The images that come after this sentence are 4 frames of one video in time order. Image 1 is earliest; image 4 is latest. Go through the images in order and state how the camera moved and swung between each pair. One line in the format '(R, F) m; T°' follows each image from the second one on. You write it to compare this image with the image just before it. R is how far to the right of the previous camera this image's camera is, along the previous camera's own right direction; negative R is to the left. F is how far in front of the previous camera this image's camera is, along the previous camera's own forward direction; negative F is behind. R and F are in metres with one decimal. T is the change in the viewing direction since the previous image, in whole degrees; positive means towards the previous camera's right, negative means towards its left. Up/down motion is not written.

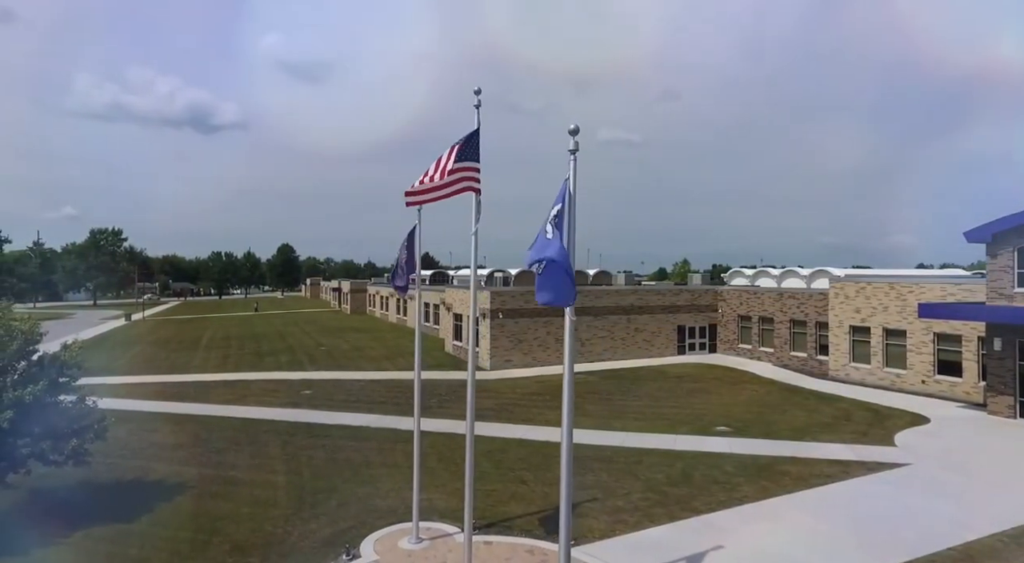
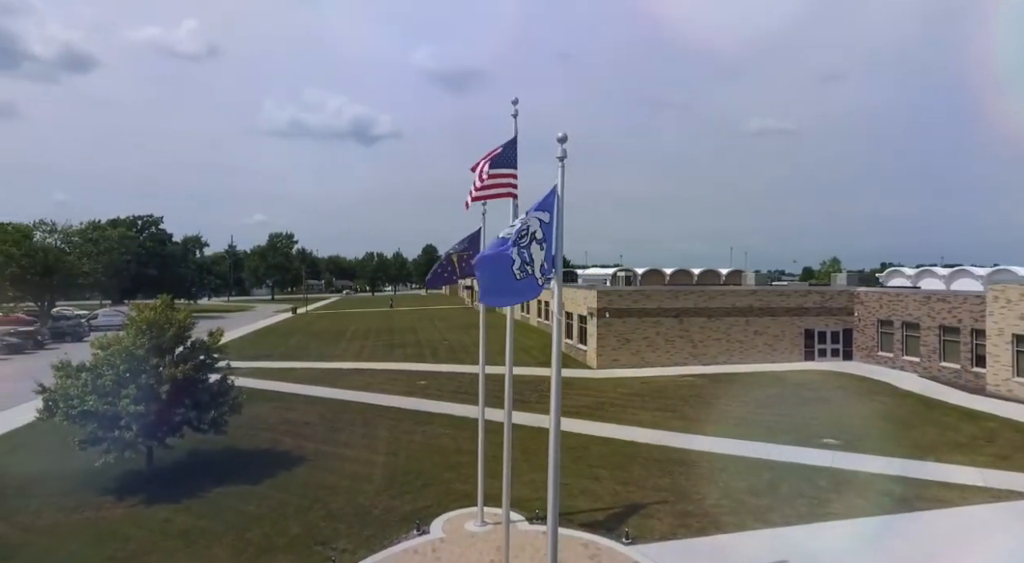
(+2.0, -0.3) m; -14°
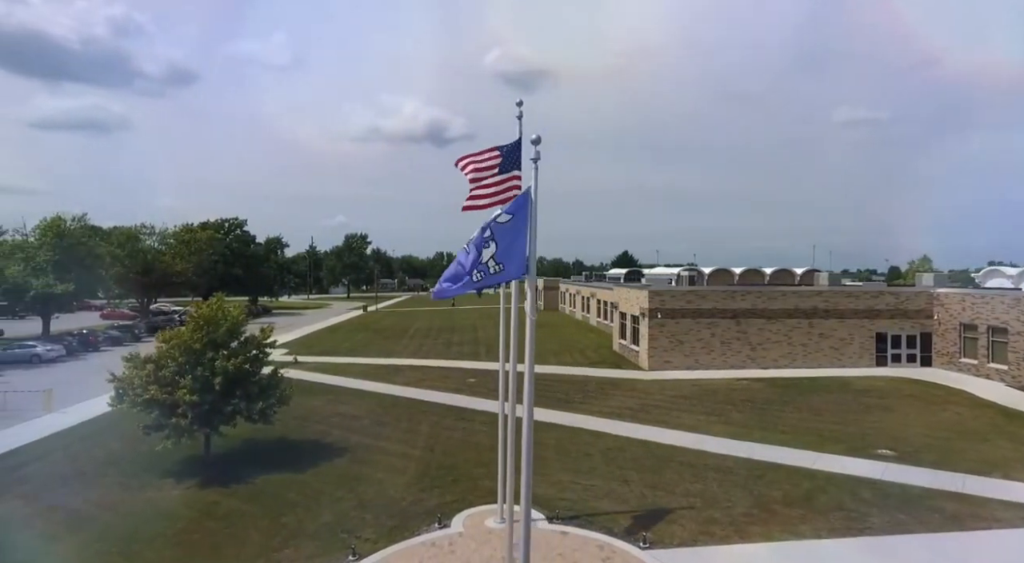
(+1.3, 0.0) m; -8°
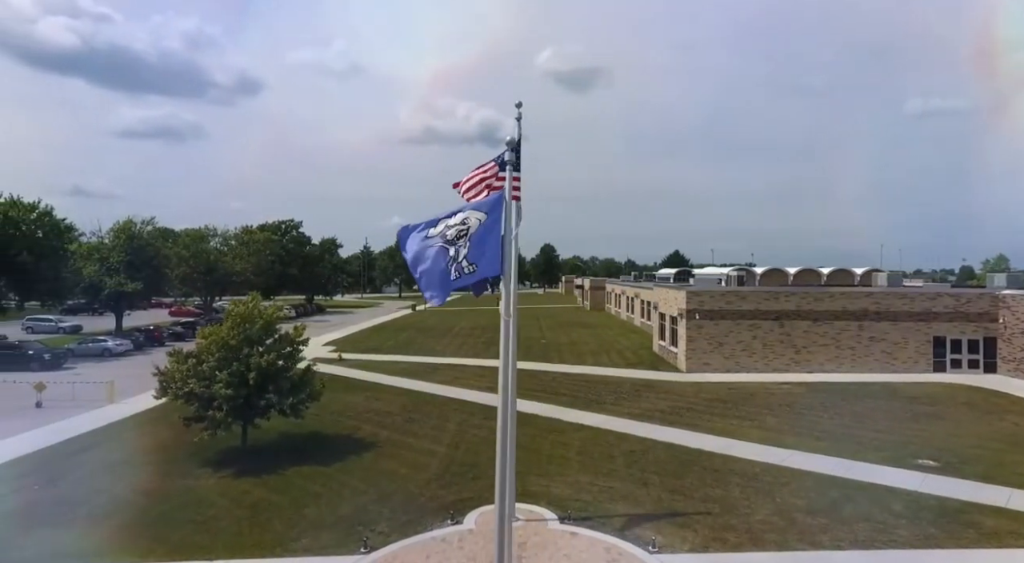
(+1.1, 0.0) m; -6°
